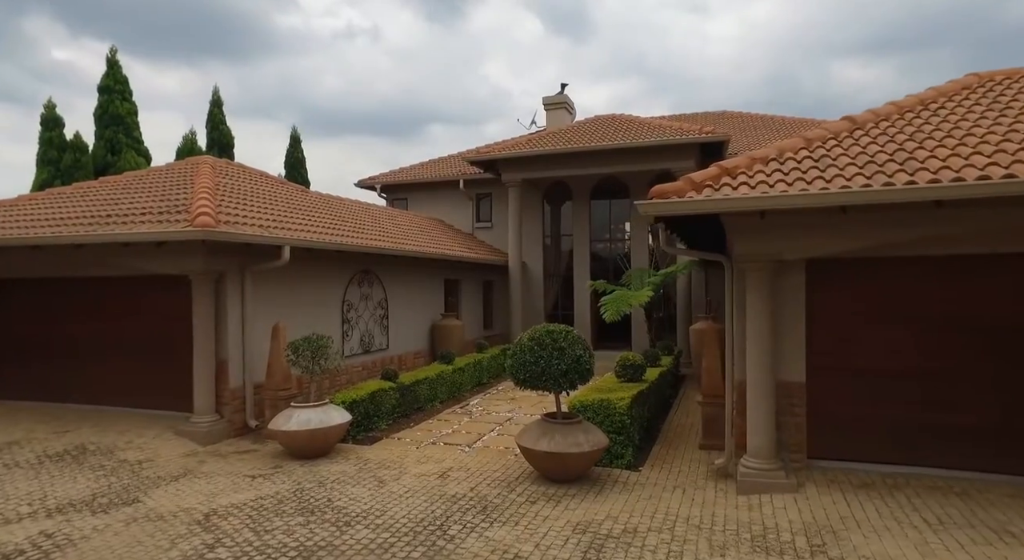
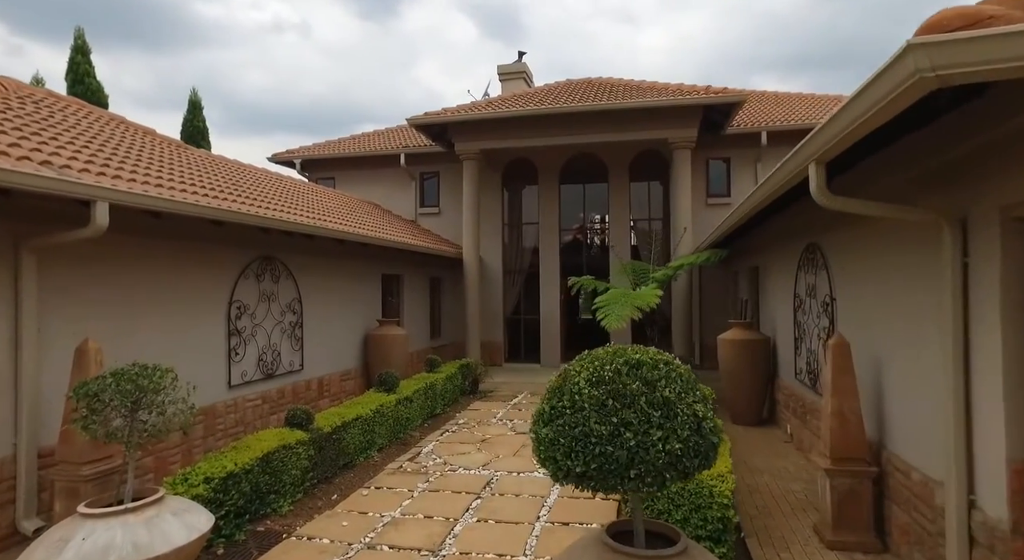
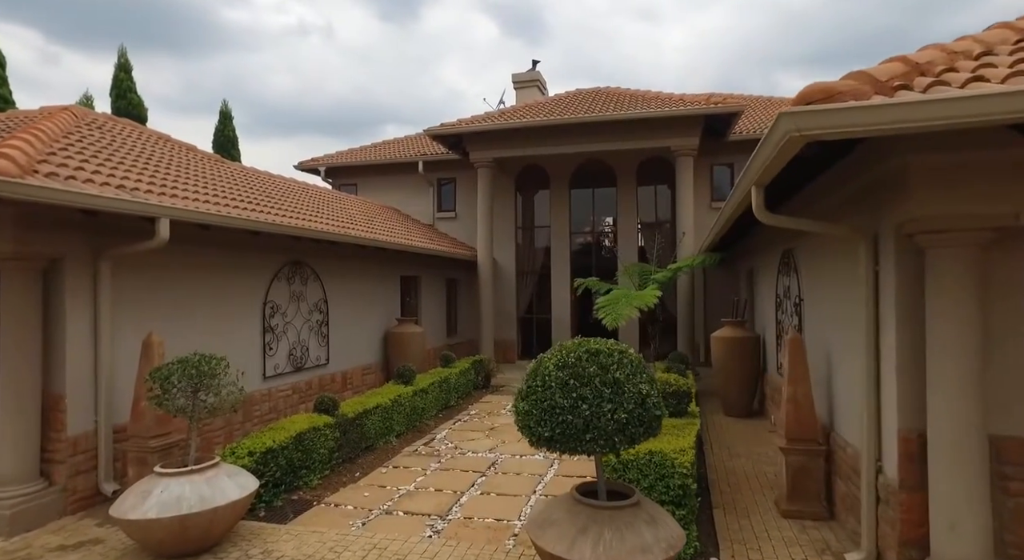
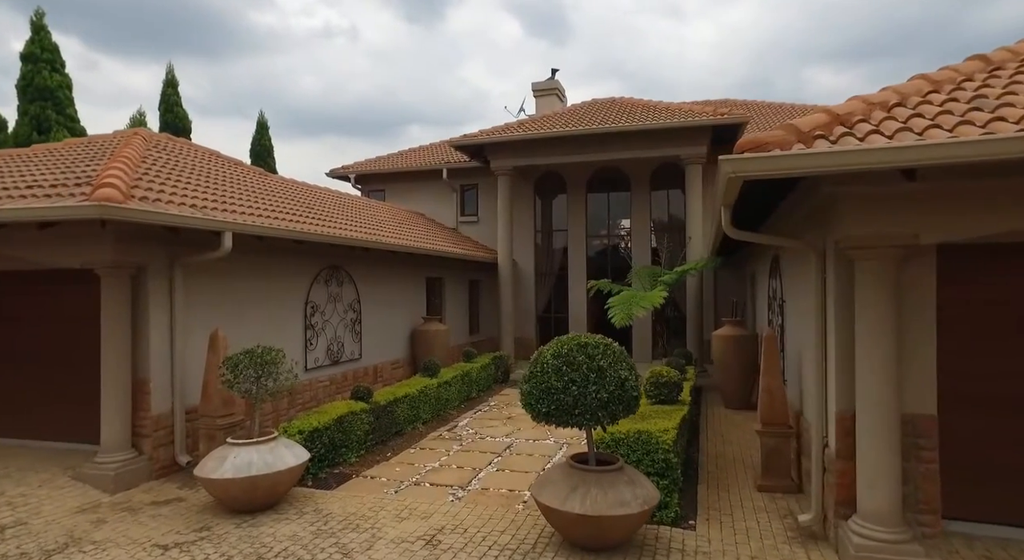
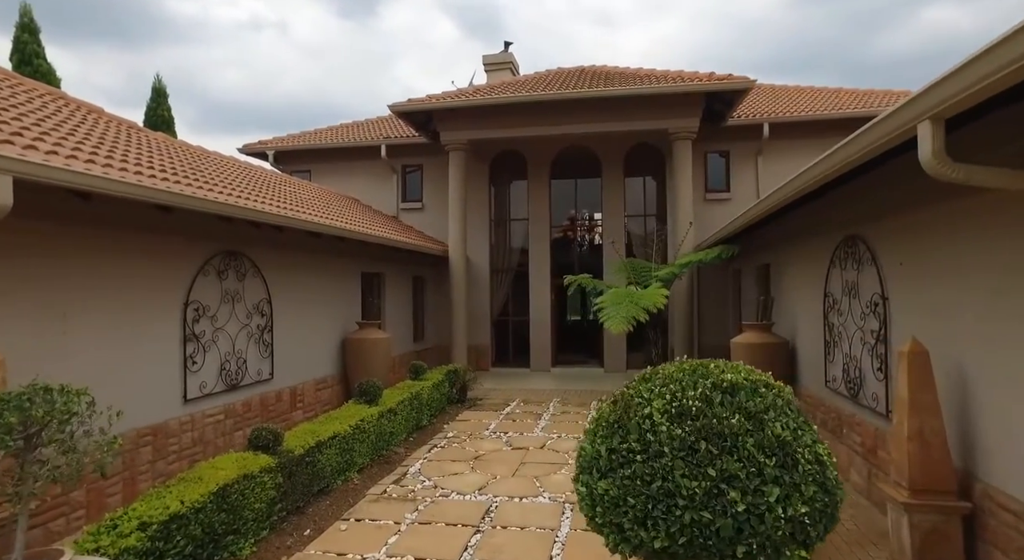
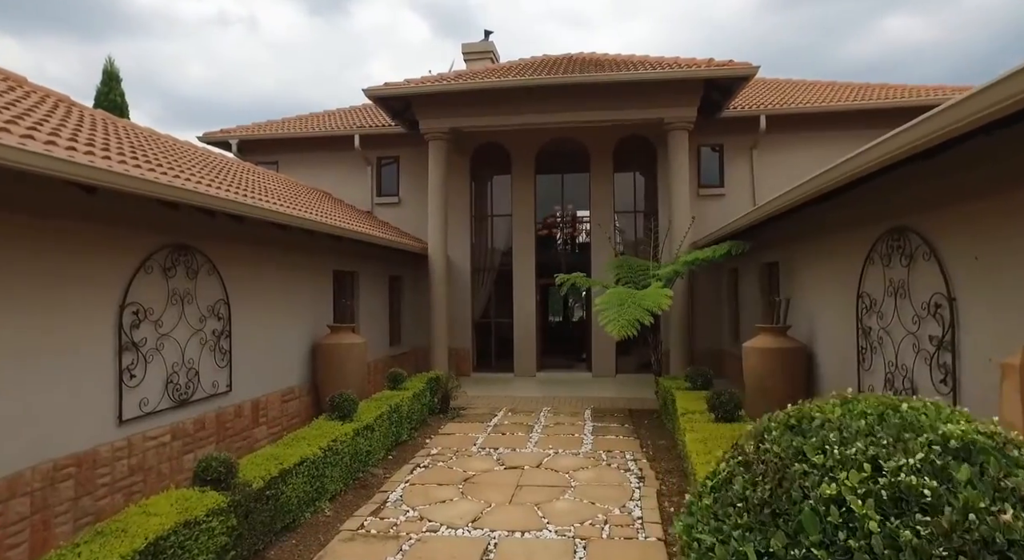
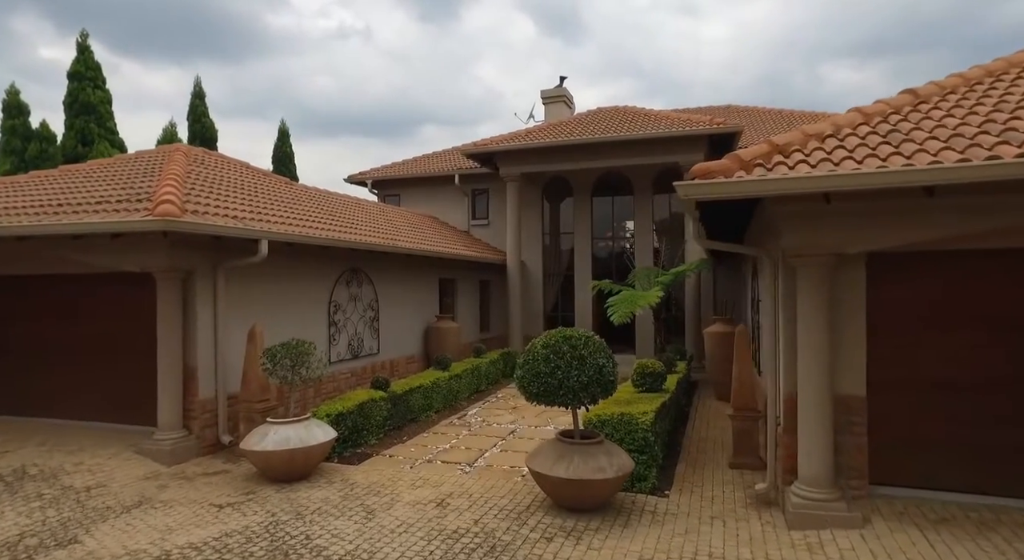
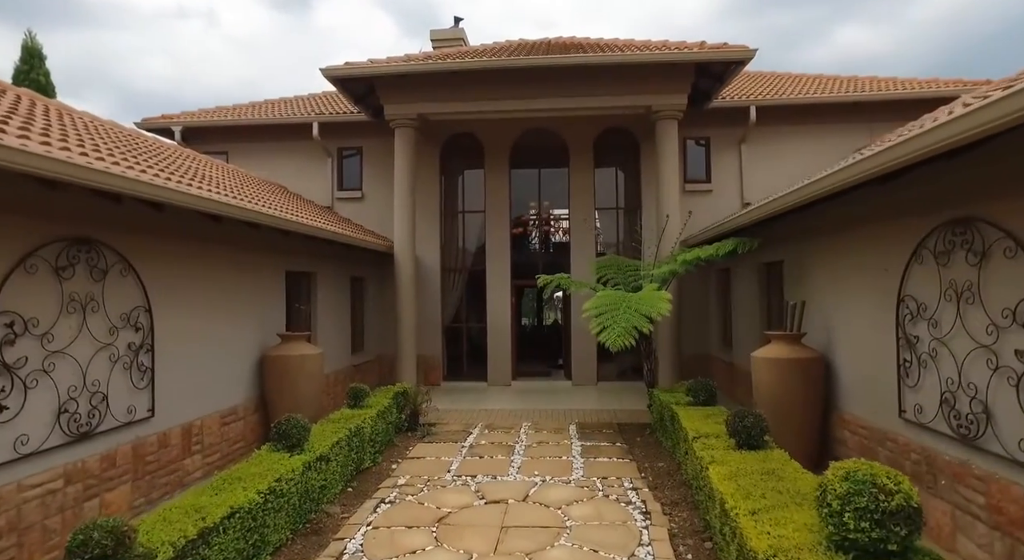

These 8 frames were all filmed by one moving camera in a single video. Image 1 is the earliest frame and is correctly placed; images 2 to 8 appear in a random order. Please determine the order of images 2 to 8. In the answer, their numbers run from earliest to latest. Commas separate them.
7, 4, 3, 2, 5, 6, 8
